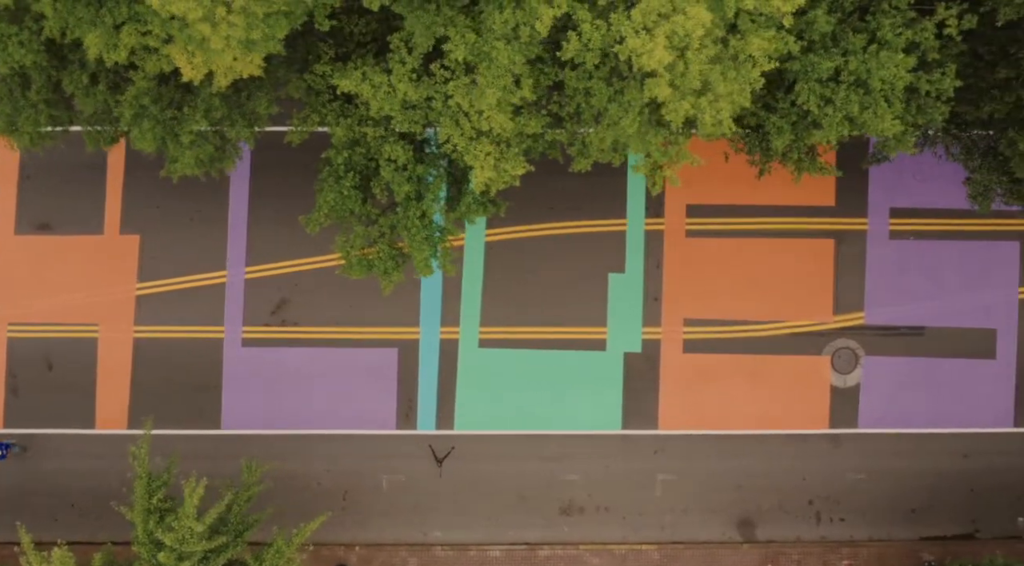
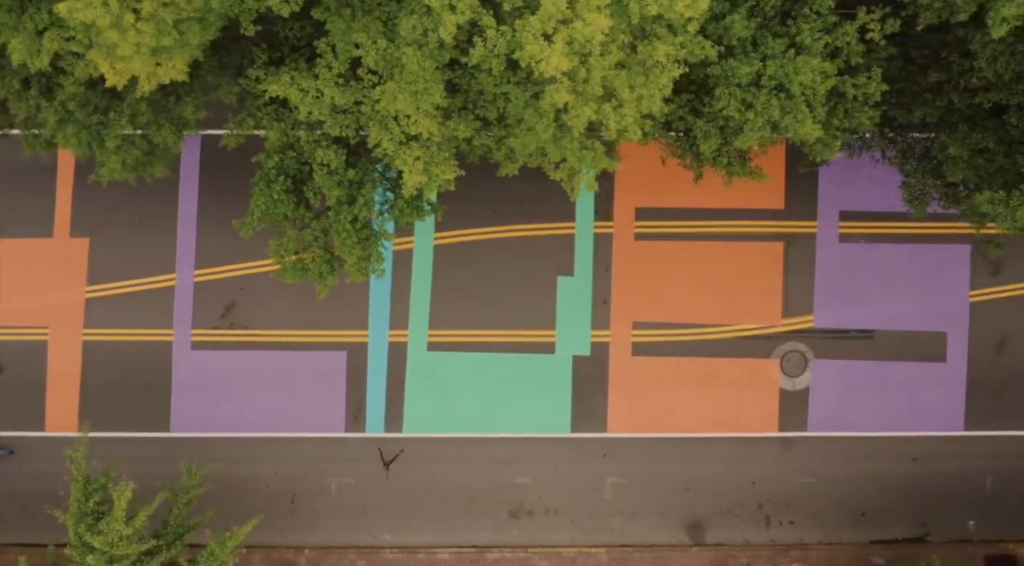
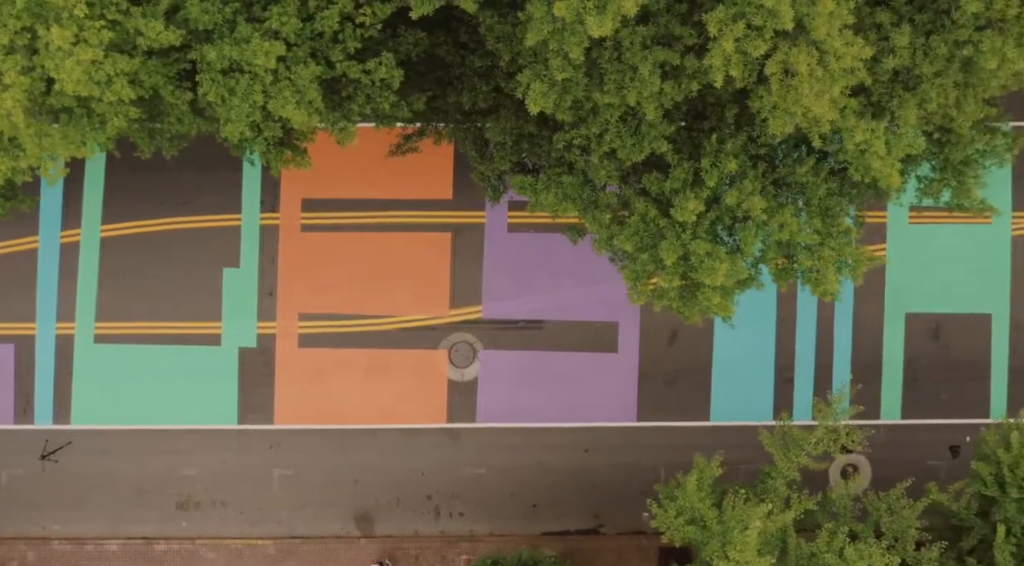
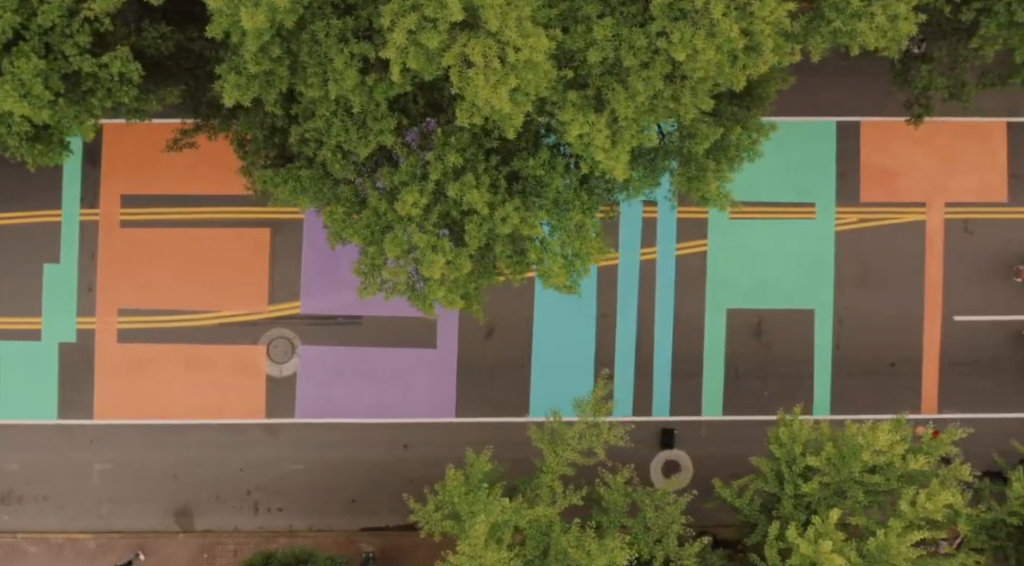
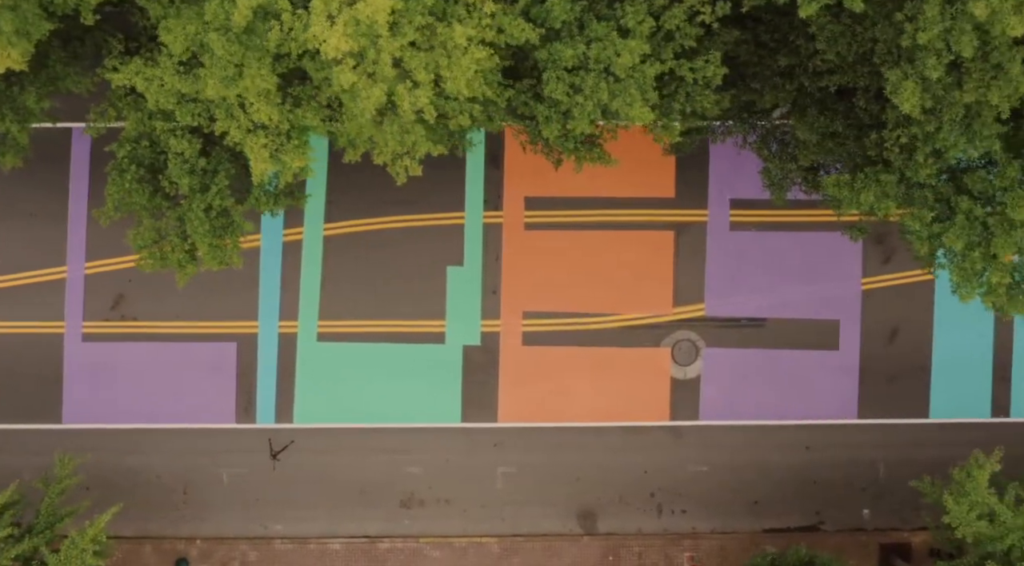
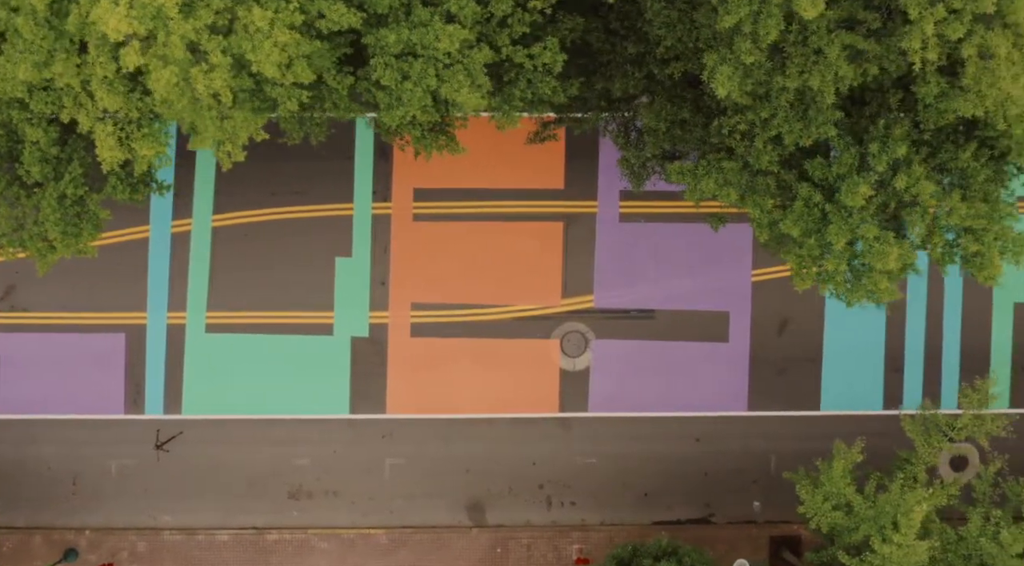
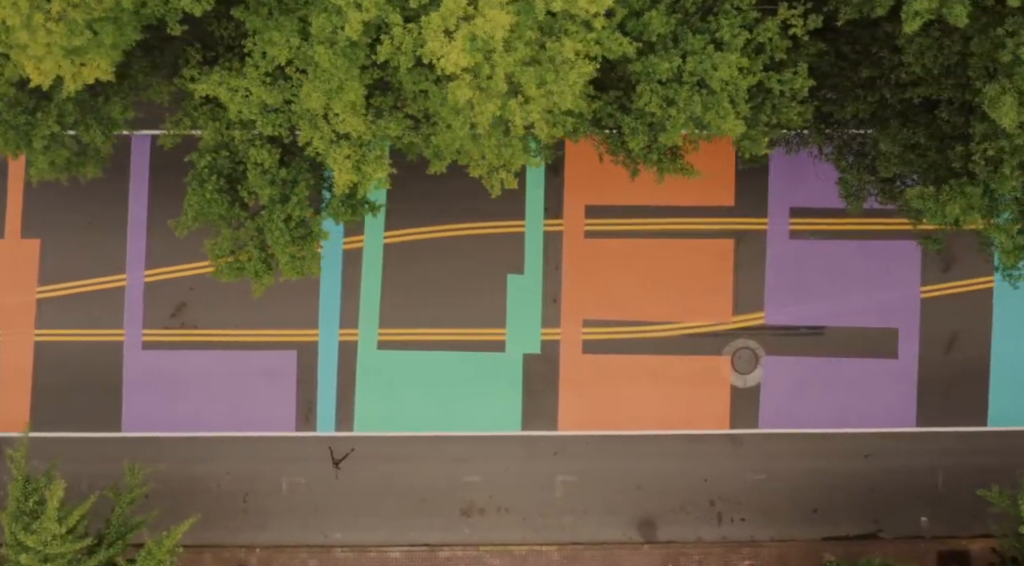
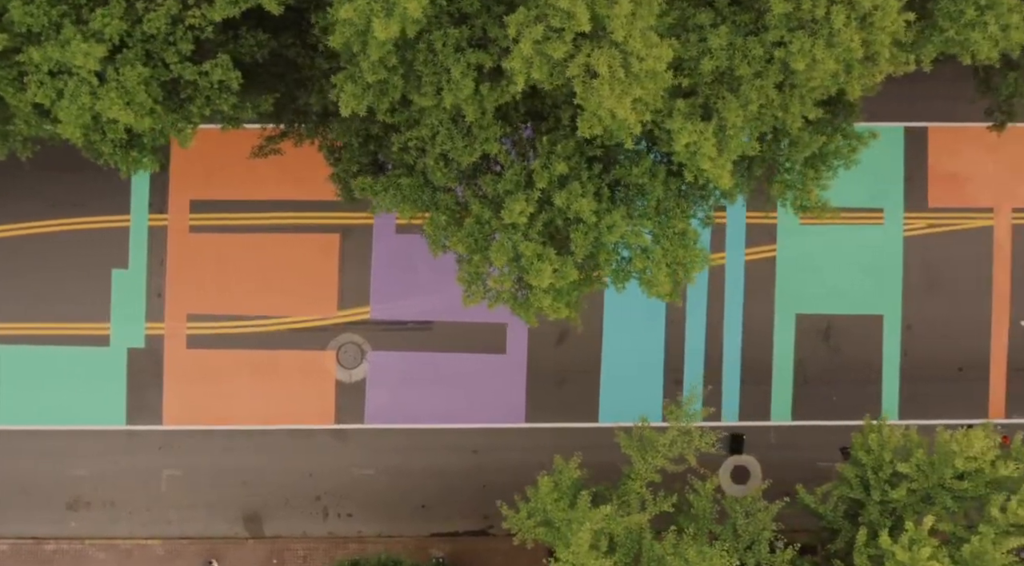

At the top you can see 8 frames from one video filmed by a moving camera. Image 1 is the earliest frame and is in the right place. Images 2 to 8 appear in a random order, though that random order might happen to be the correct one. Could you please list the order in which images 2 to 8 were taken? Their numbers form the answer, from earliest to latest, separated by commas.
2, 7, 5, 6, 3, 8, 4
